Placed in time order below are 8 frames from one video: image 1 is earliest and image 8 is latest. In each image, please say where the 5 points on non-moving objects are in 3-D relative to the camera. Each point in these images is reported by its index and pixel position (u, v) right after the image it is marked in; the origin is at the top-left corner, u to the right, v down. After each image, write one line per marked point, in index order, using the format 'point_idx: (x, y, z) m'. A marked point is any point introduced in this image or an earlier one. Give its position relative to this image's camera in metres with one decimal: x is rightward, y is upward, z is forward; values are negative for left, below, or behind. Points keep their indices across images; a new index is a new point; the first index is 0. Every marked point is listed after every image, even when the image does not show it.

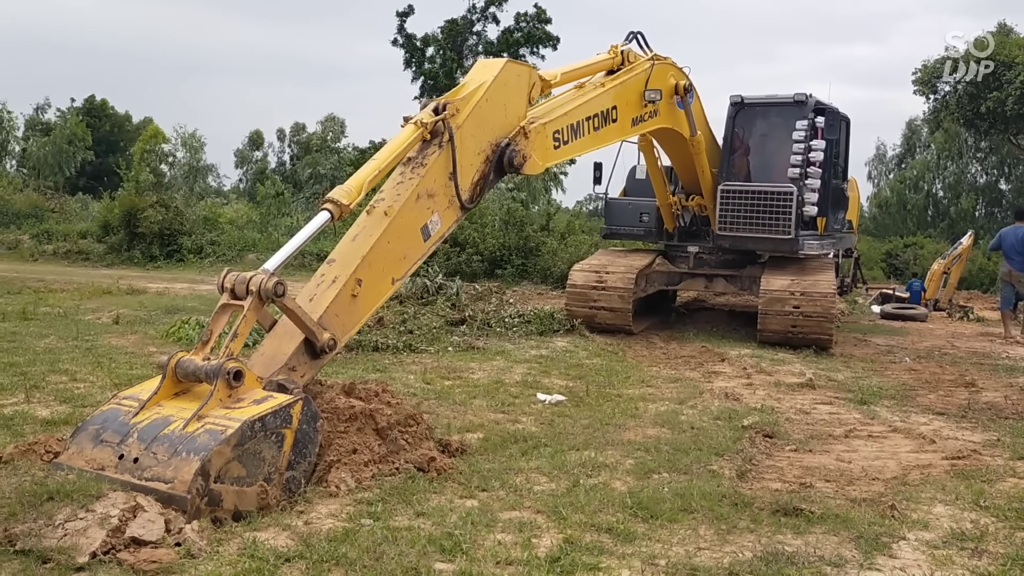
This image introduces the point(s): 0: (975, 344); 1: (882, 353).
0: (+5.7, -0.7, +10.2) m
1: (+4.2, -0.7, +9.5) m
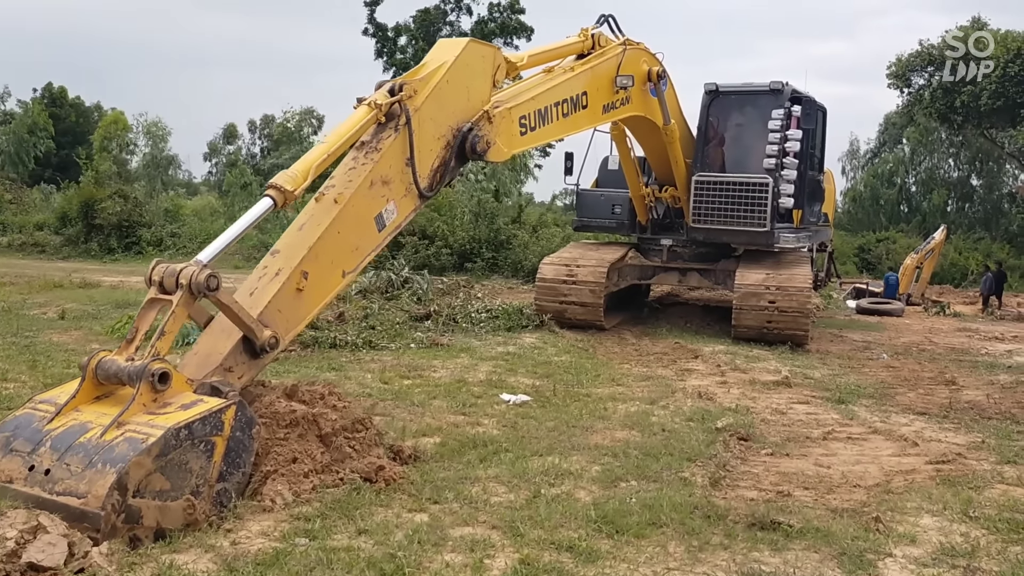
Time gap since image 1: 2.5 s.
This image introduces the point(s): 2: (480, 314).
0: (+5.3, -0.6, +10.0) m
1: (+3.8, -0.7, +9.2) m
2: (-0.4, -0.3, +9.9) m
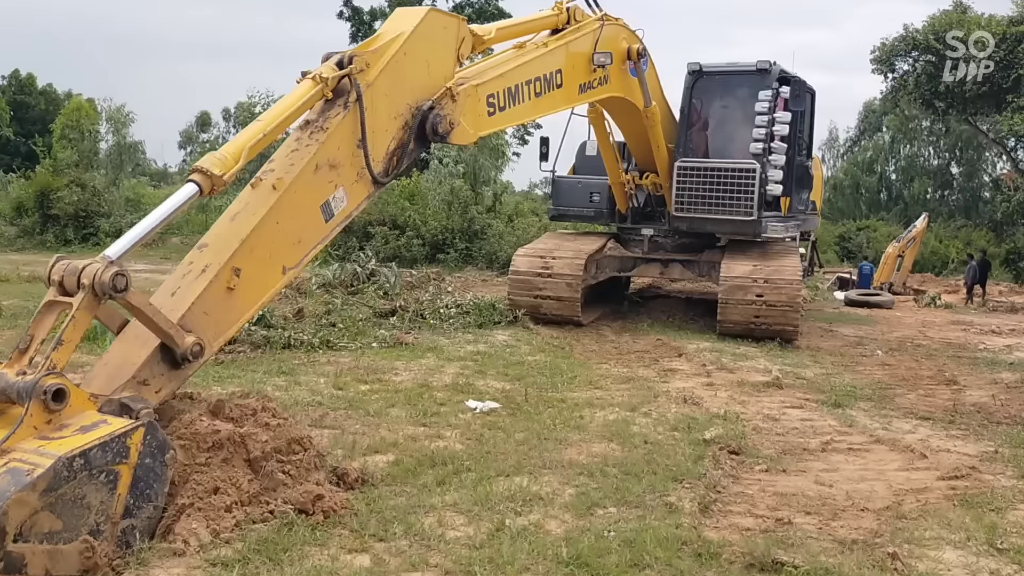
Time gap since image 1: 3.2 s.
0: (+4.9, -0.5, +9.5) m
1: (+3.5, -0.6, +8.7) m
2: (-0.7, -0.2, +9.3) m
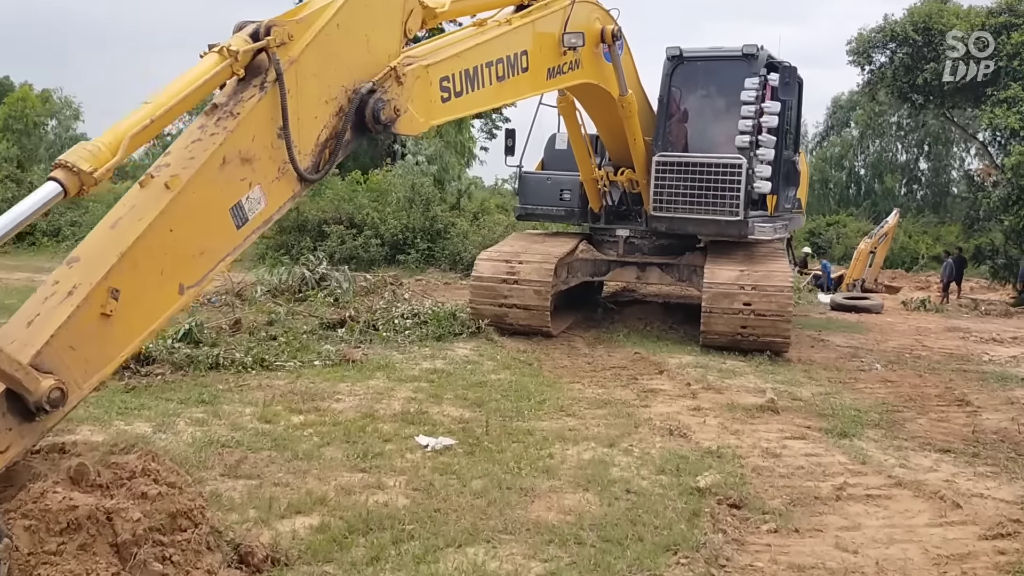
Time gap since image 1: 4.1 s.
0: (+4.6, -0.6, +8.8) m
1: (+3.2, -0.7, +8.0) m
2: (-1.1, -0.3, +8.4) m
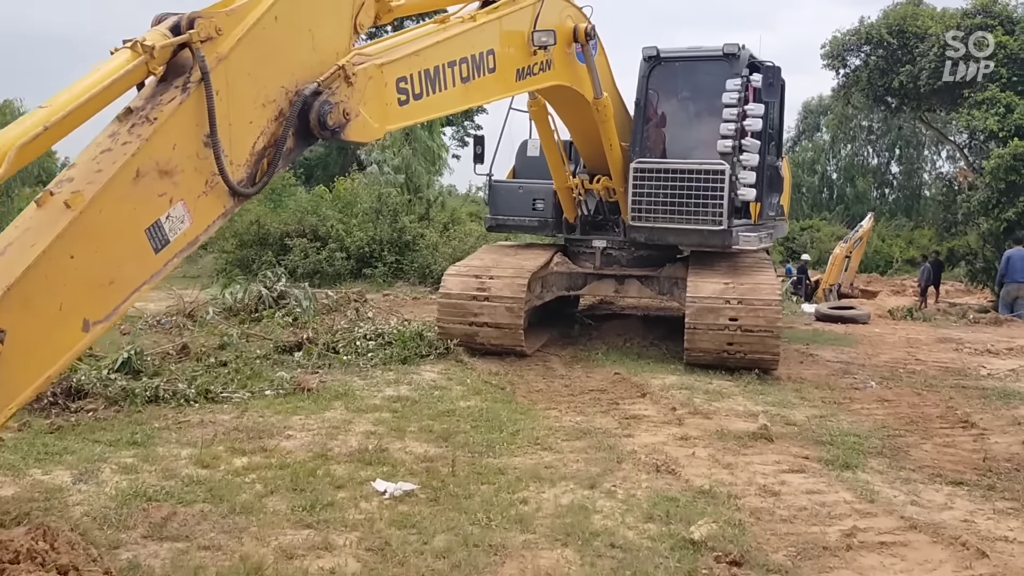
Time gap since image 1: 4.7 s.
0: (+4.3, -0.7, +8.4) m
1: (+2.9, -0.8, +7.5) m
2: (-1.3, -0.5, +7.8) m
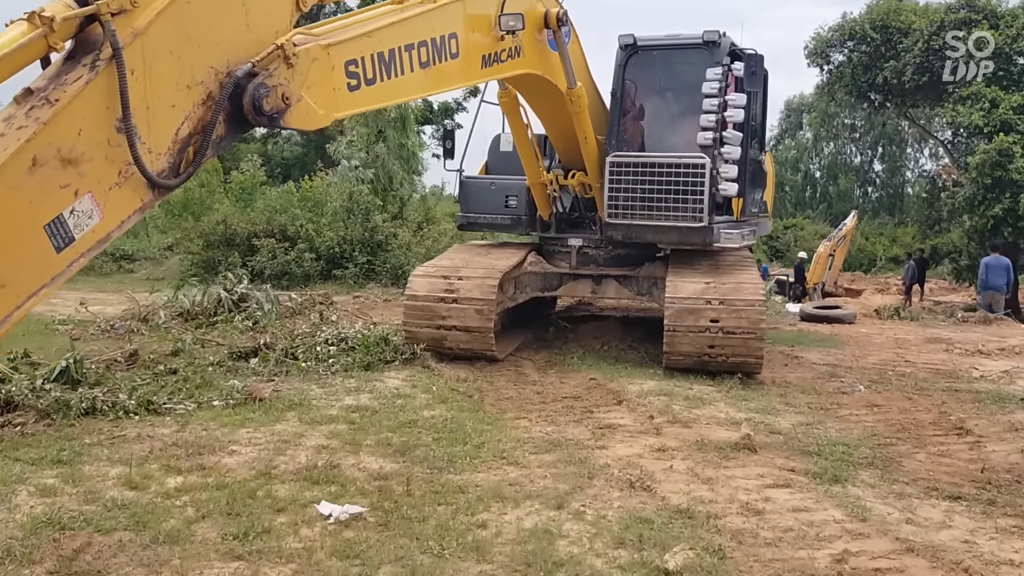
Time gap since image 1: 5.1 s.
0: (+4.0, -0.7, +8.0) m
1: (+2.7, -0.8, +7.1) m
2: (-1.6, -0.5, +7.3) m
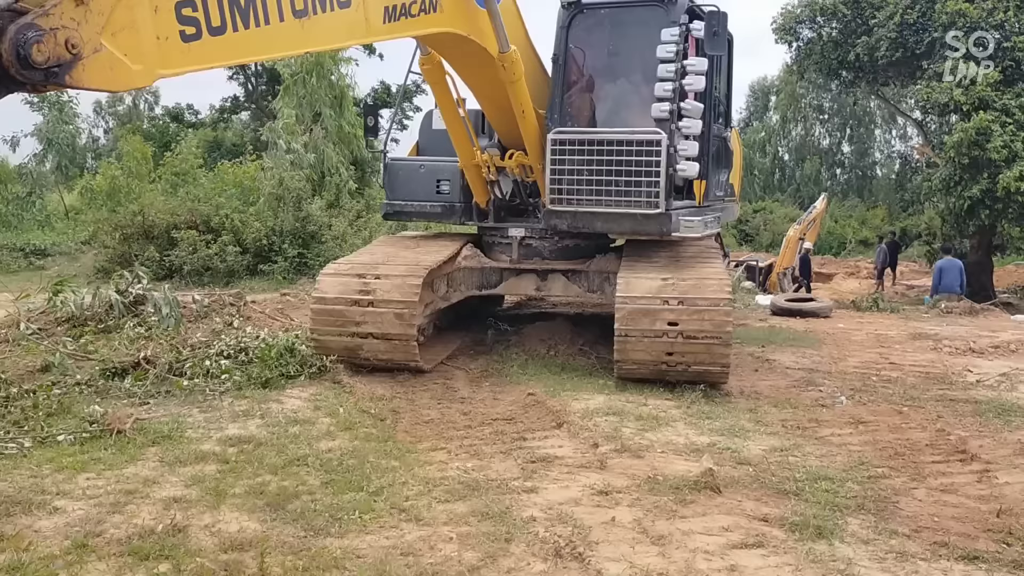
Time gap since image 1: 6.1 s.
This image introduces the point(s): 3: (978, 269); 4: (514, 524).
0: (+3.4, -0.6, +7.1) m
1: (+2.1, -0.7, +6.2) m
2: (-2.1, -0.5, +6.2) m
3: (+9.7, +0.4, +17.4) m
4: (0.0, -1.1, +3.8) m
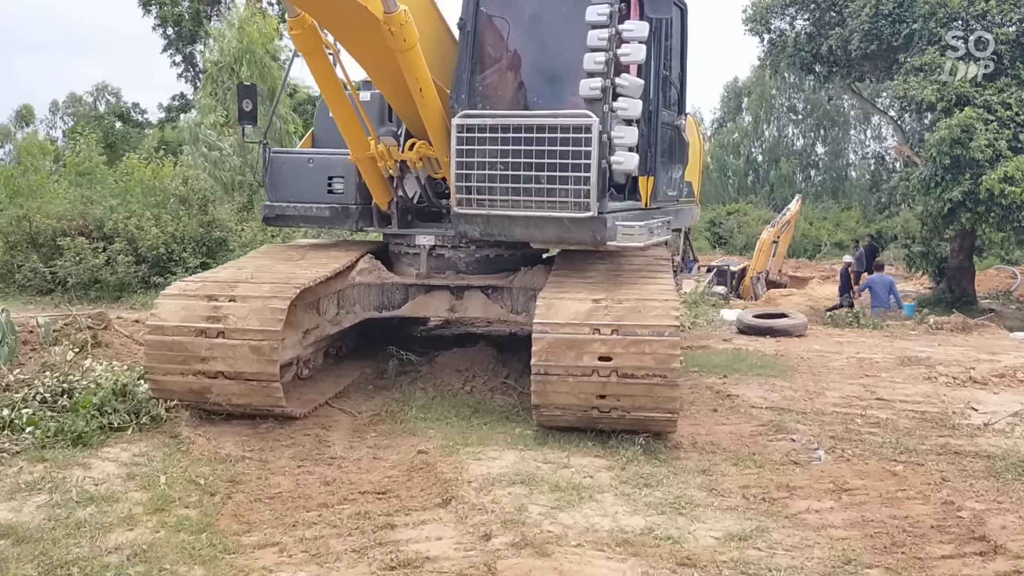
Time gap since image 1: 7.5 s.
0: (+2.8, -0.7, +5.9) m
1: (+1.5, -0.9, +4.9) m
2: (-2.8, -0.7, +4.9) m
3: (+8.8, +0.3, +16.4) m
4: (-0.5, -1.2, +2.5) m
